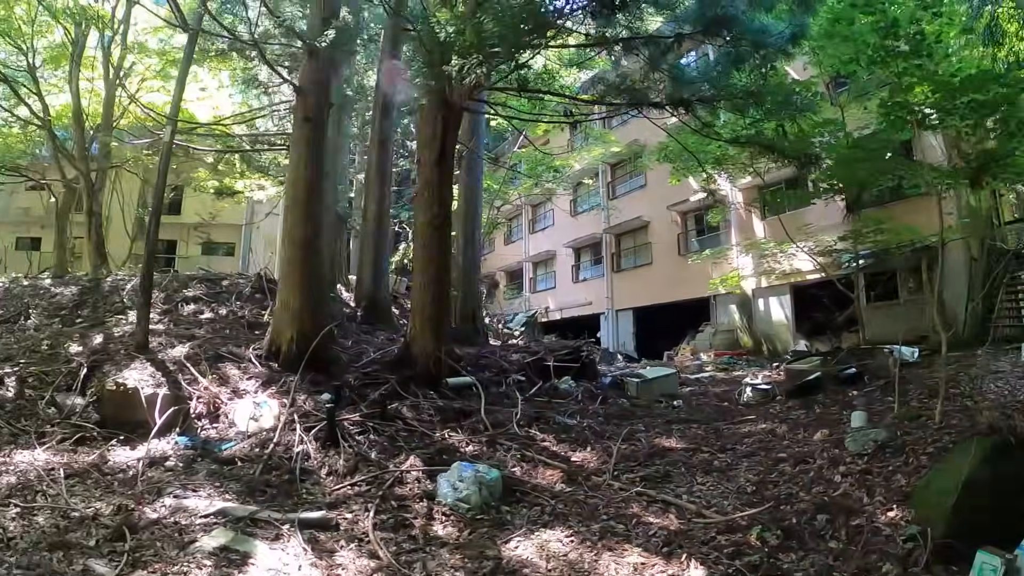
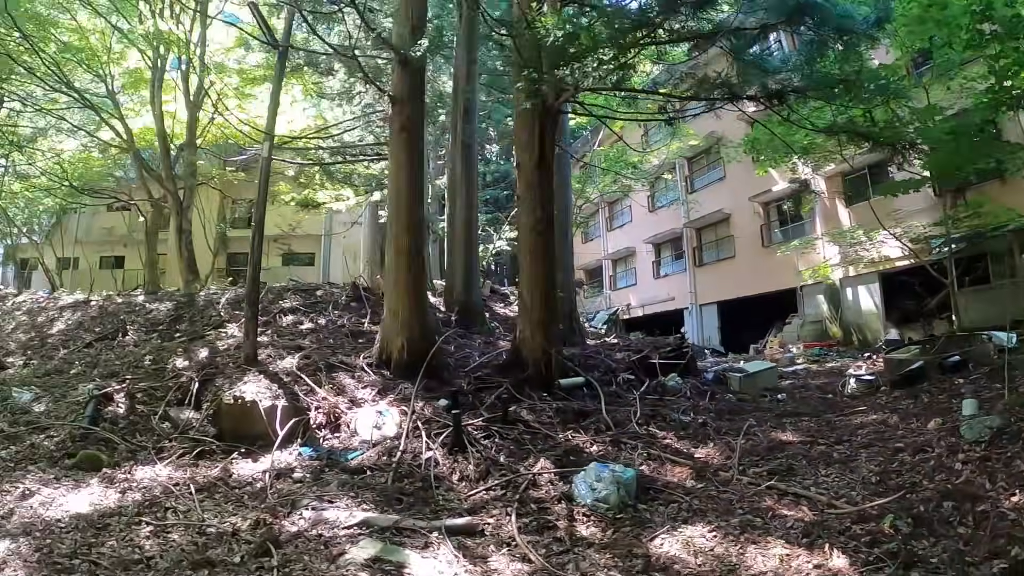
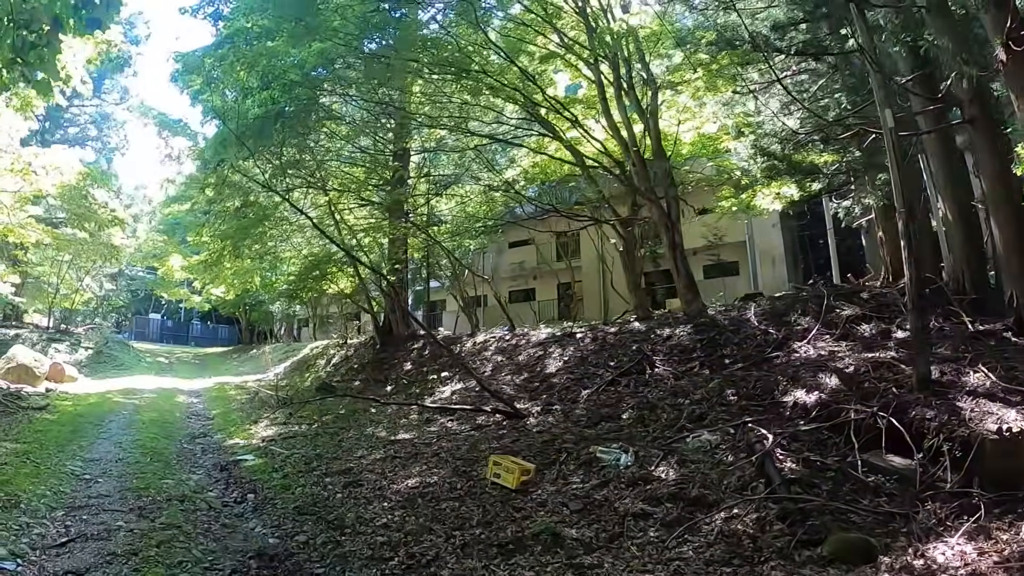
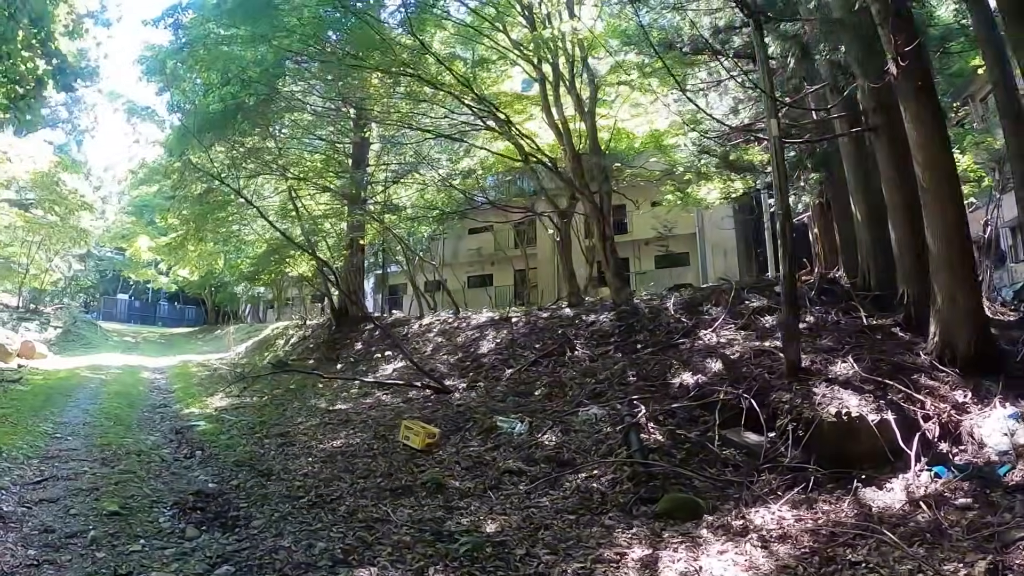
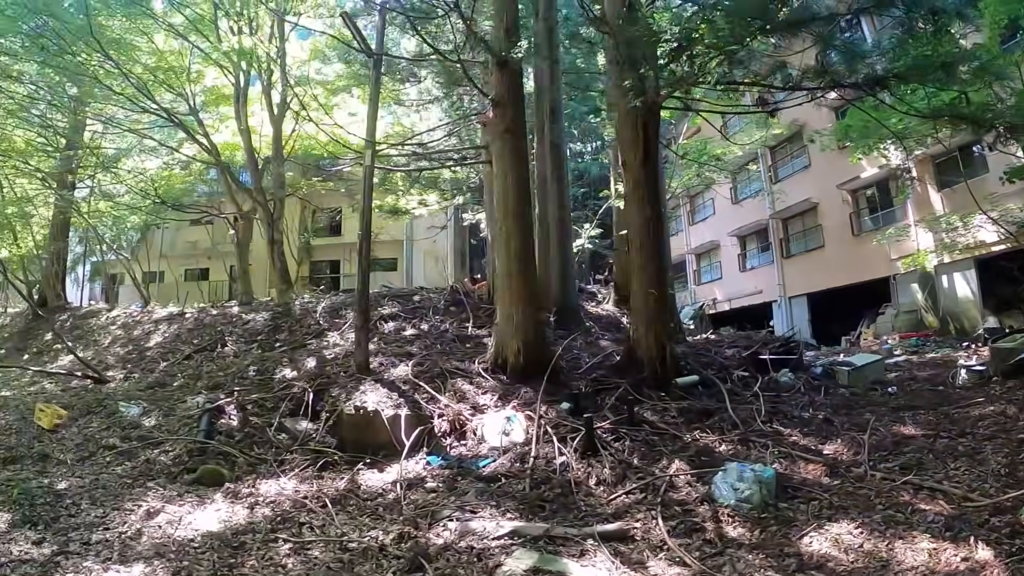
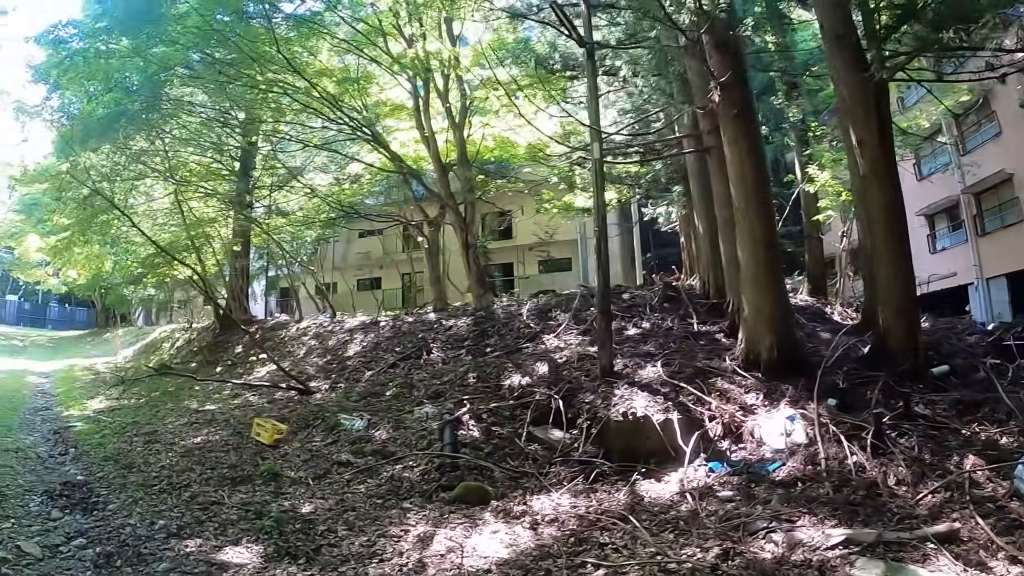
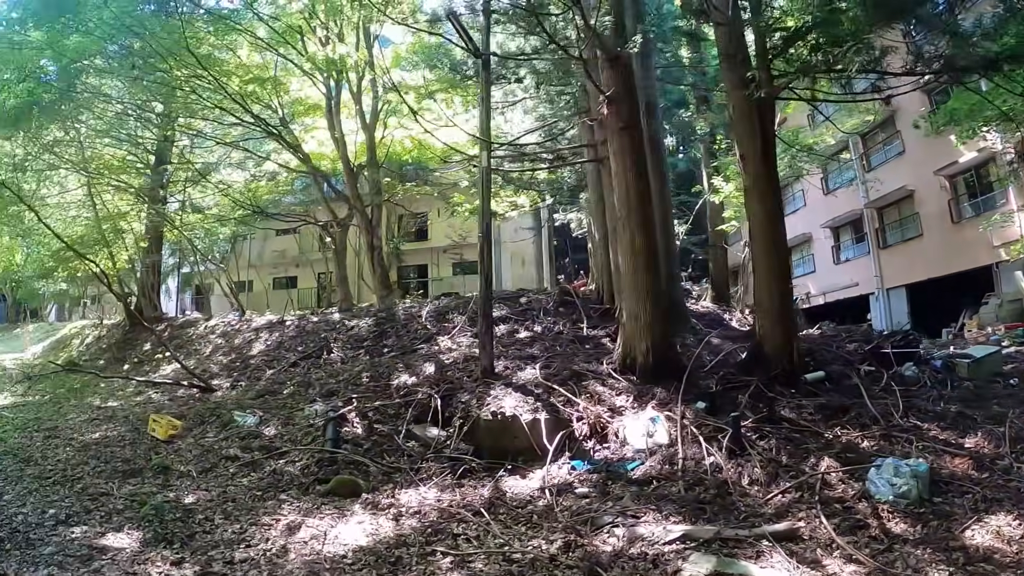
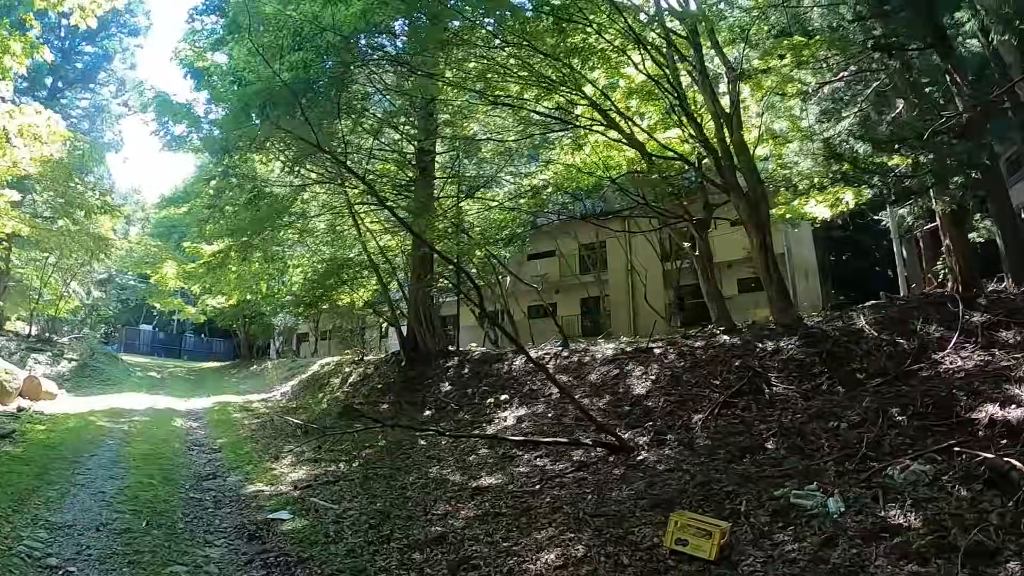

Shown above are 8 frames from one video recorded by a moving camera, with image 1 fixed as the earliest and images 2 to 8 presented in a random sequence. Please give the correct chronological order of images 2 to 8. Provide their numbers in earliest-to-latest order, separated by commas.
2, 5, 7, 6, 4, 3, 8
